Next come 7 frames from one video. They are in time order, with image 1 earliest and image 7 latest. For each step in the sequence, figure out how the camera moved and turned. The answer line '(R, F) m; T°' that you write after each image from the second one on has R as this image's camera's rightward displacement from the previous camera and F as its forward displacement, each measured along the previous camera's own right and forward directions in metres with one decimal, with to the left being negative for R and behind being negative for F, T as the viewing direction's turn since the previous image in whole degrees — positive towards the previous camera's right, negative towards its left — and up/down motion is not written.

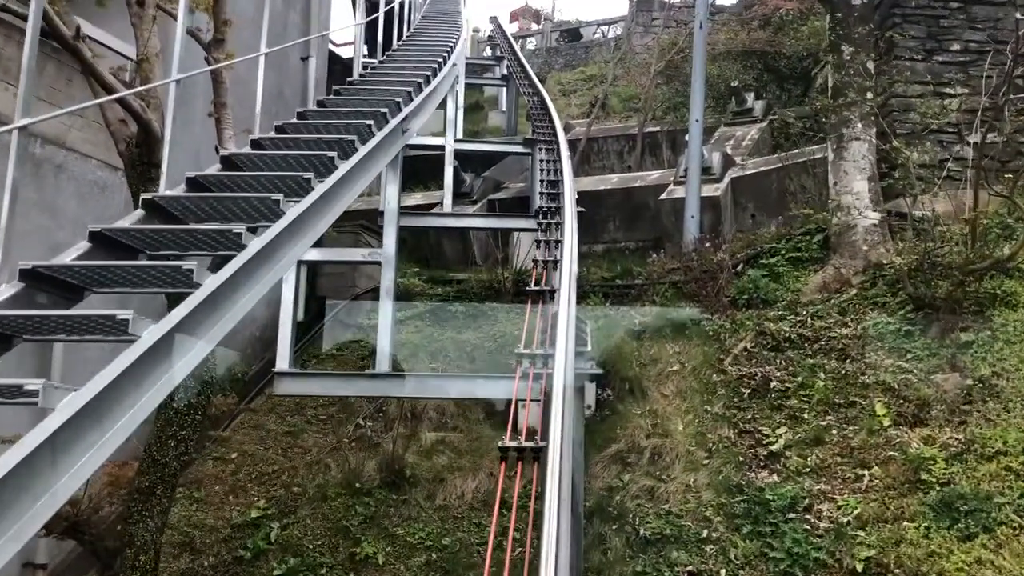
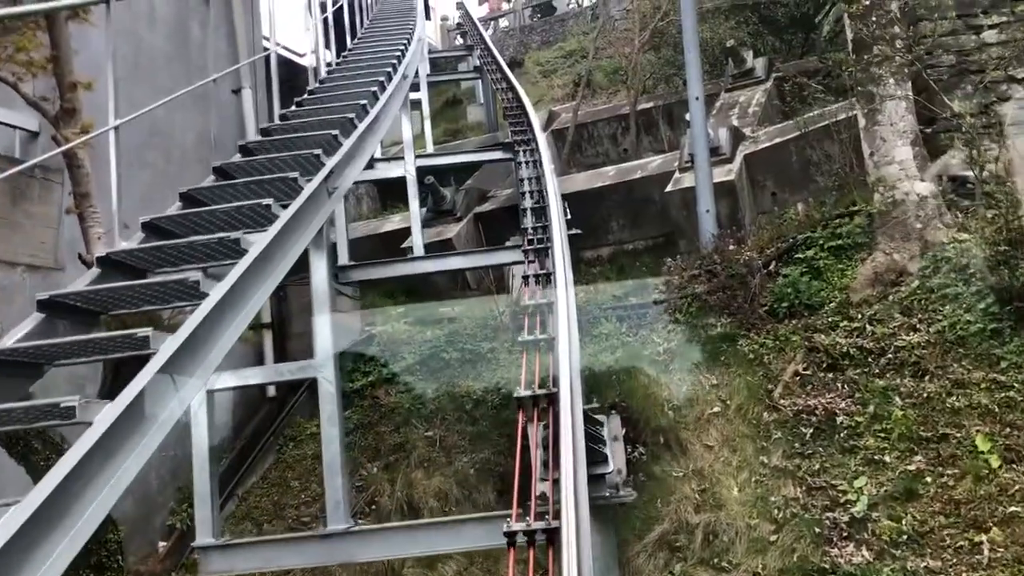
(+0.2, +1.1) m; -1°
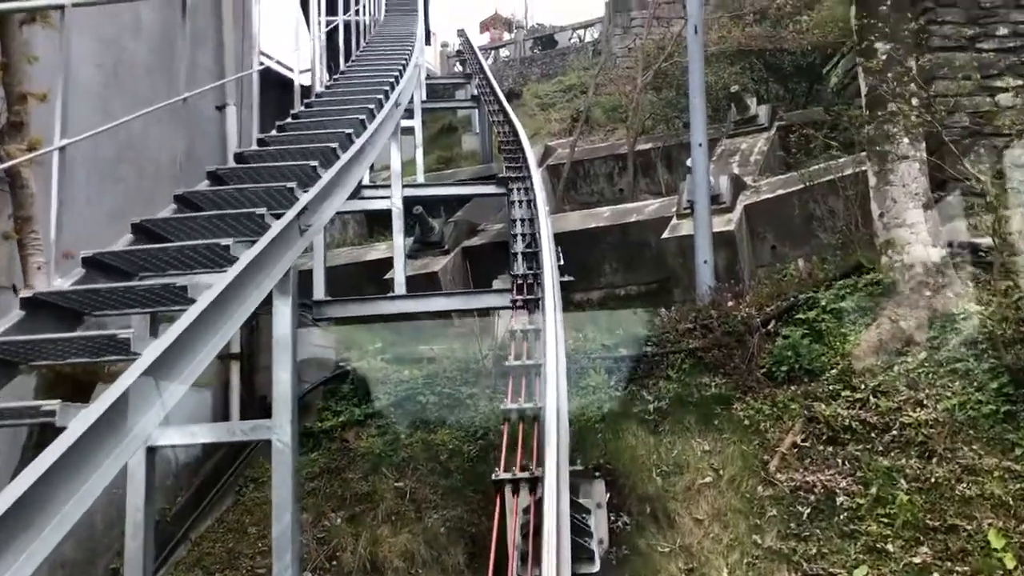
(0.0, +0.3) m; +1°
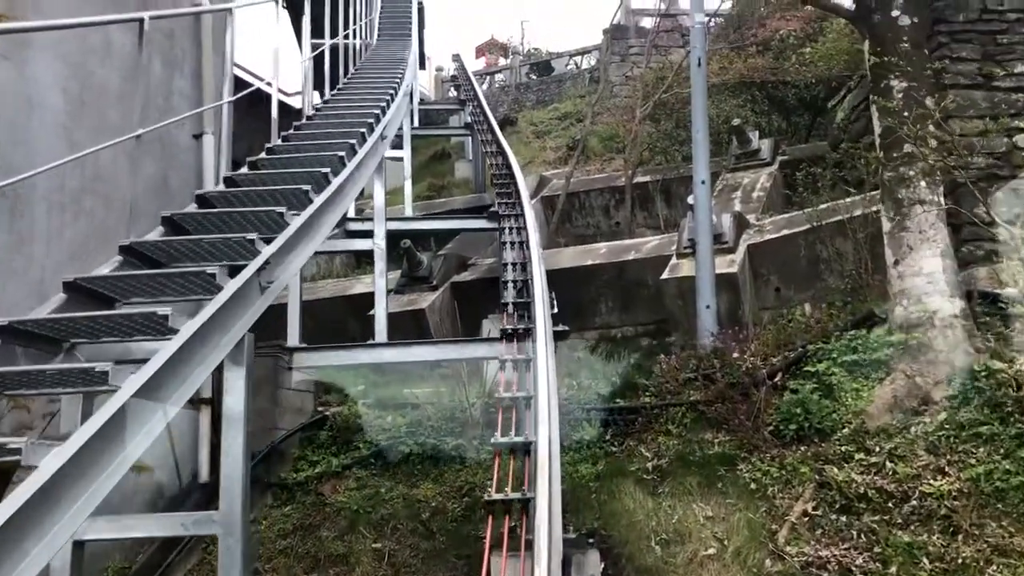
(0.0, +0.4) m; 0°
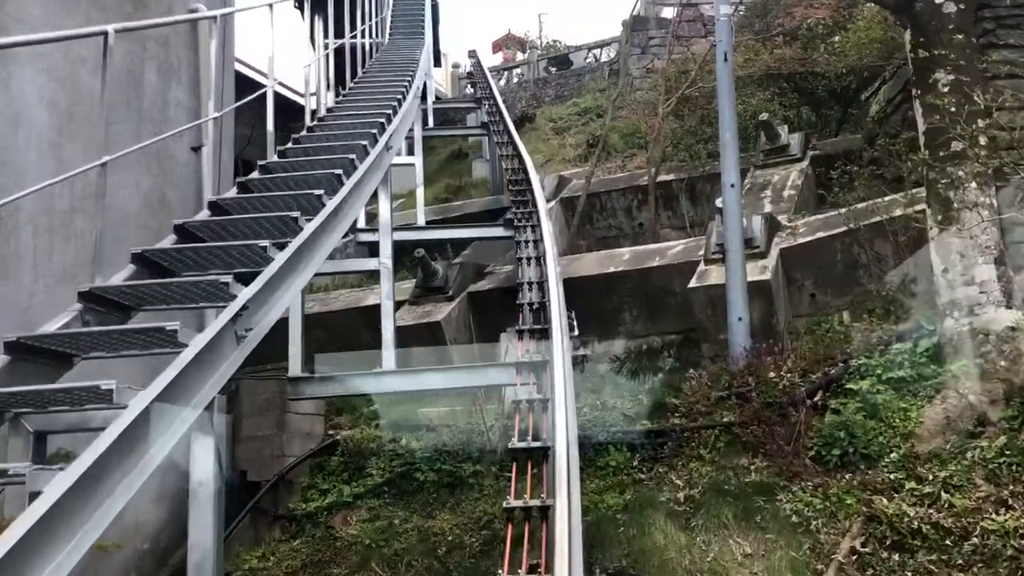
(0.0, +0.4) m; -1°
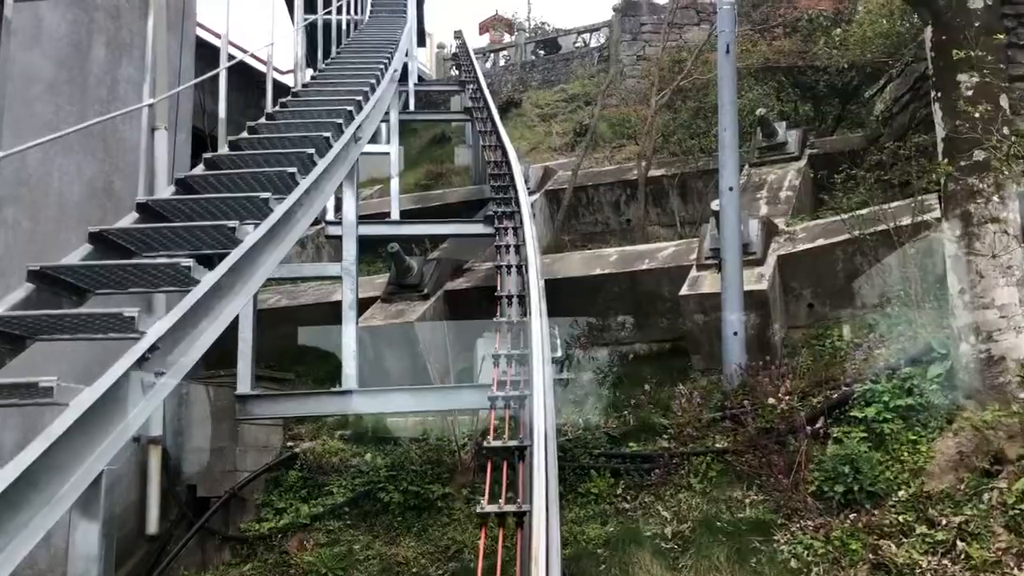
(0.0, +0.5) m; +1°
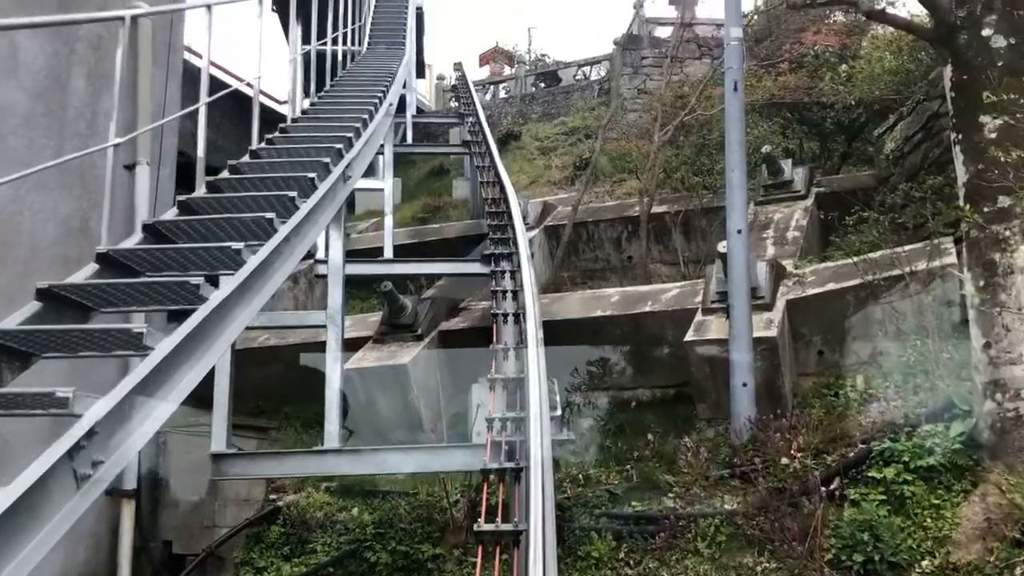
(0.0, +0.3) m; 0°
